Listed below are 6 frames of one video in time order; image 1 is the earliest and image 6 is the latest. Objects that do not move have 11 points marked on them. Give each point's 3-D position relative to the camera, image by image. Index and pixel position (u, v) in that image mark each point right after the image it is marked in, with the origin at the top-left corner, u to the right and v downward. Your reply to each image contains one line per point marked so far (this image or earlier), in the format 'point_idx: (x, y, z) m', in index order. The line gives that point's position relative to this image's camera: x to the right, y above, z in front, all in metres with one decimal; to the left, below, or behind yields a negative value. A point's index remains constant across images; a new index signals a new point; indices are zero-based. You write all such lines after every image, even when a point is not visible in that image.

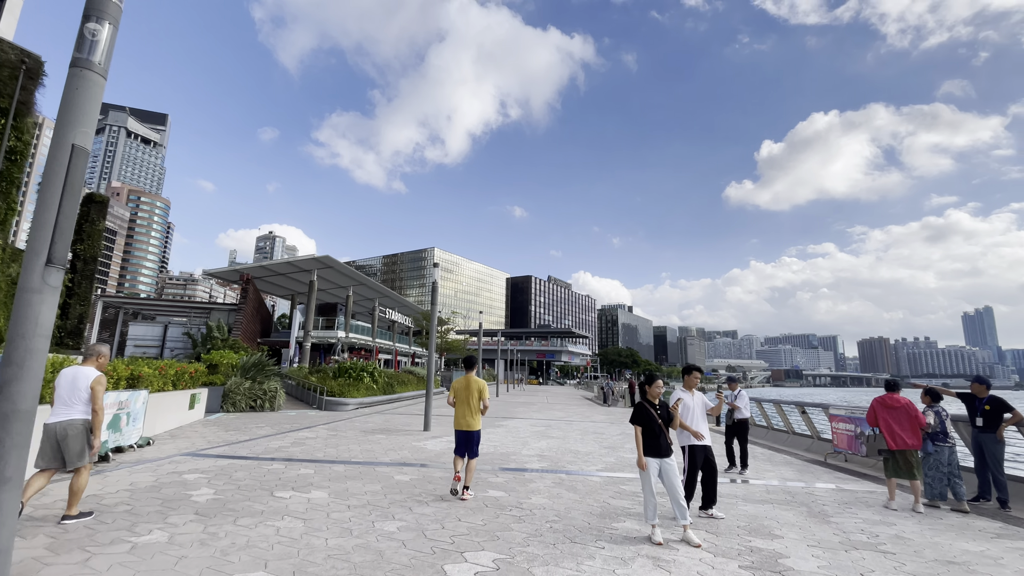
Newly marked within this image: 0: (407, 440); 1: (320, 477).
0: (-2.5, -3.6, +11.4) m
1: (-2.9, -2.9, +7.2) m
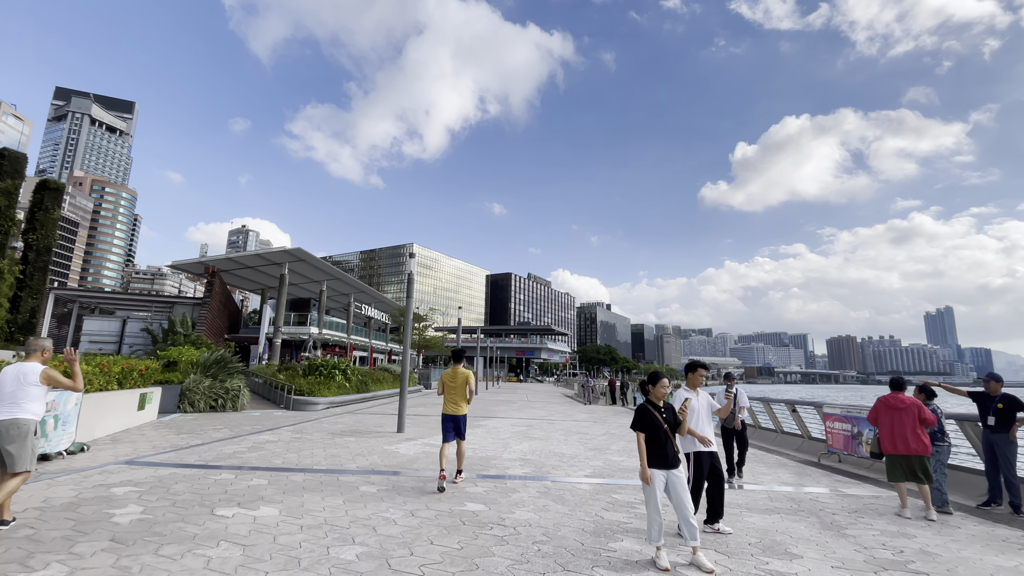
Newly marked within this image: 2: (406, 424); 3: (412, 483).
0: (-2.9, -3.4, +10.5) m
1: (-3.1, -2.7, +6.3) m
2: (-2.7, -3.5, +12.4) m
3: (-1.4, -2.7, +6.7) m
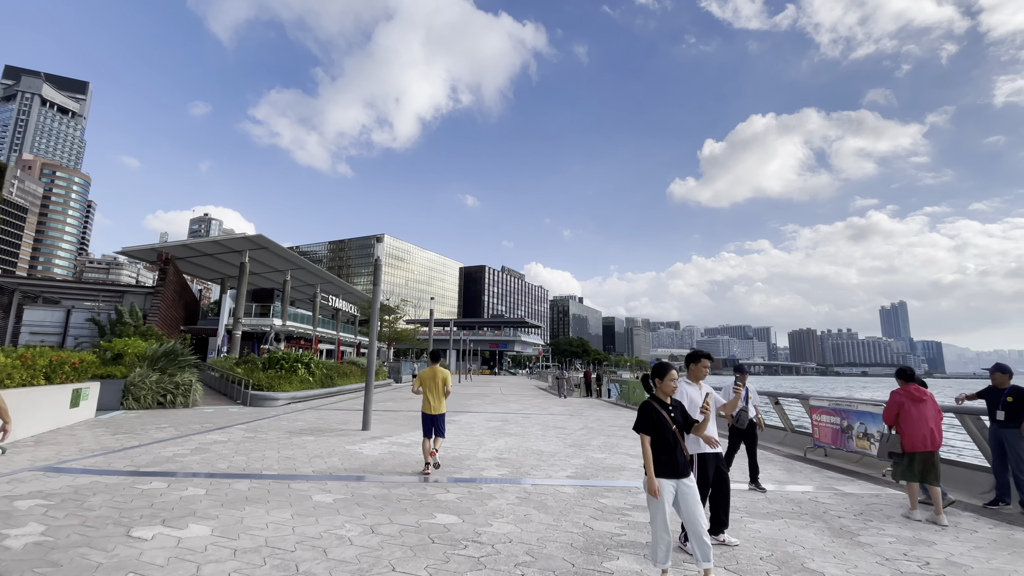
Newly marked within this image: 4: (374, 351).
0: (-3.4, -3.1, +9.6) m
1: (-3.4, -2.4, +5.4) m
2: (-3.4, -3.2, +11.6) m
3: (-1.7, -2.5, +5.9) m
4: (-3.5, -1.6, +12.3) m
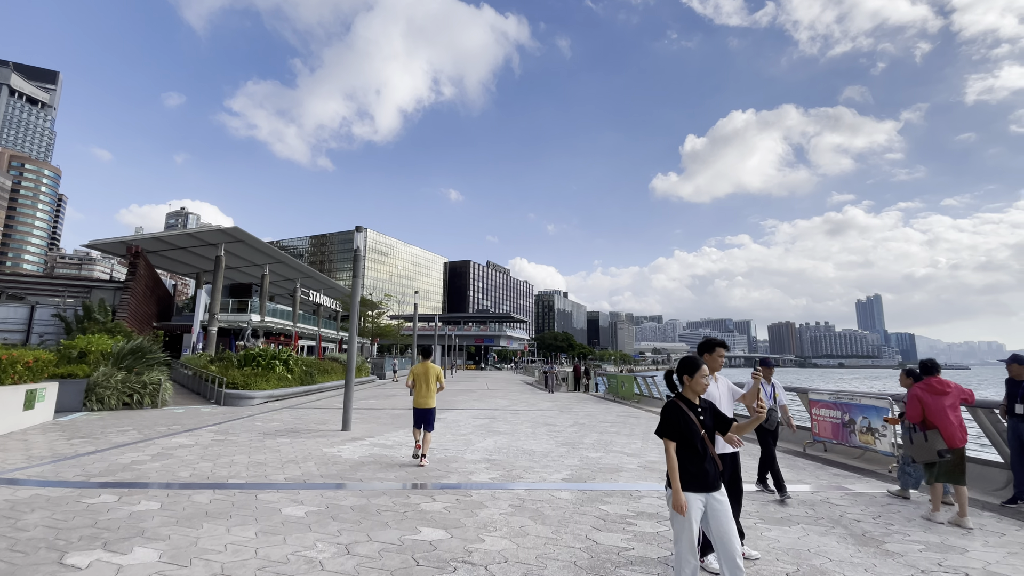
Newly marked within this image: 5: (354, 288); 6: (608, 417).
0: (-3.6, -2.9, +9.0) m
1: (-3.5, -2.3, +4.8) m
2: (-3.6, -3.0, +10.9) m
3: (-1.8, -2.4, +5.4) m
4: (-3.8, -1.4, +11.6) m
5: (-3.8, -0.1, +11.8) m
6: (+2.7, -3.7, +13.8) m
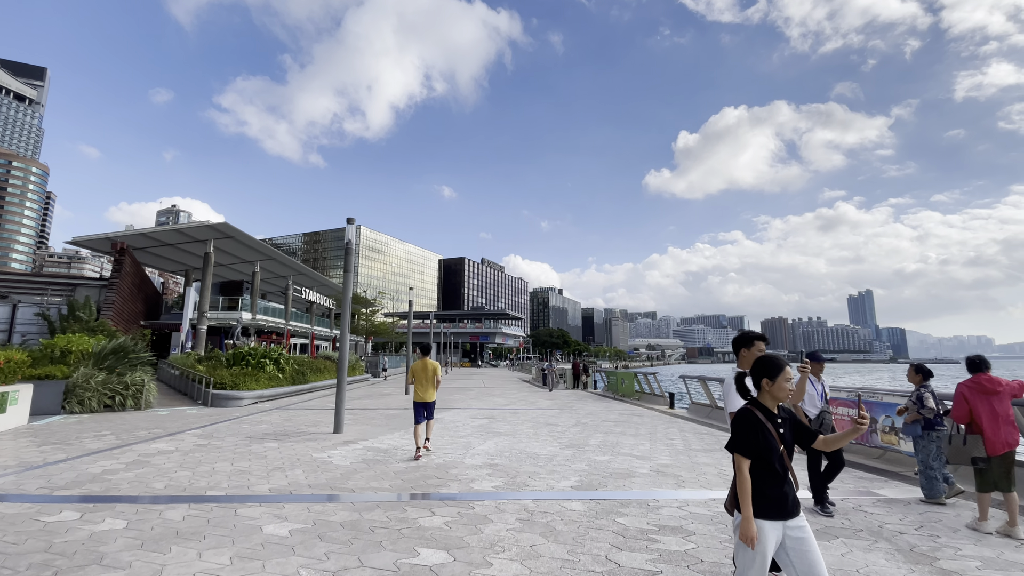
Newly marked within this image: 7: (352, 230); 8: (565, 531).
0: (-3.6, -2.8, +8.5) m
1: (-3.4, -2.2, +4.3) m
2: (-3.6, -2.9, +10.4) m
3: (-1.7, -2.3, +4.8) m
4: (-3.8, -1.3, +11.1) m
5: (-3.9, 0.0, +11.2) m
6: (+2.7, -3.5, +13.4) m
7: (-3.7, +1.3, +11.1) m
8: (+0.5, -2.2, +4.5) m
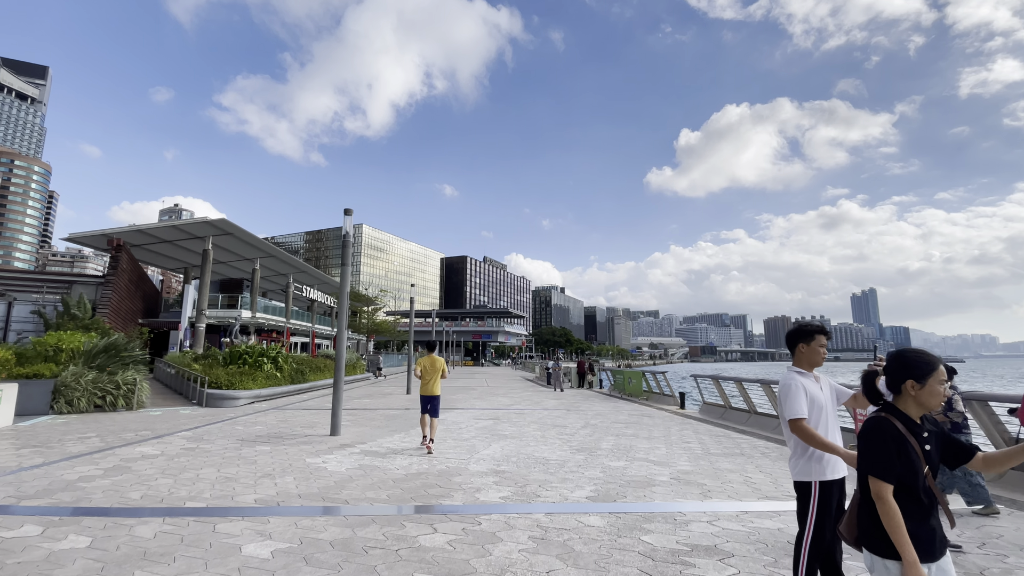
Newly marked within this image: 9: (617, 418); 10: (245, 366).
0: (-3.5, -2.7, +8.0) m
1: (-3.3, -2.1, +3.8) m
2: (-3.5, -2.8, +9.9) m
3: (-1.6, -2.2, +4.3) m
4: (-3.7, -1.2, +10.6) m
5: (-3.7, +0.2, +10.7) m
6: (+2.9, -3.4, +12.8) m
7: (-3.6, +1.5, +10.6) m
8: (+0.6, -2.1, +3.9) m
9: (+2.8, -3.4, +12.7) m
10: (-9.8, -2.9, +17.8) m
